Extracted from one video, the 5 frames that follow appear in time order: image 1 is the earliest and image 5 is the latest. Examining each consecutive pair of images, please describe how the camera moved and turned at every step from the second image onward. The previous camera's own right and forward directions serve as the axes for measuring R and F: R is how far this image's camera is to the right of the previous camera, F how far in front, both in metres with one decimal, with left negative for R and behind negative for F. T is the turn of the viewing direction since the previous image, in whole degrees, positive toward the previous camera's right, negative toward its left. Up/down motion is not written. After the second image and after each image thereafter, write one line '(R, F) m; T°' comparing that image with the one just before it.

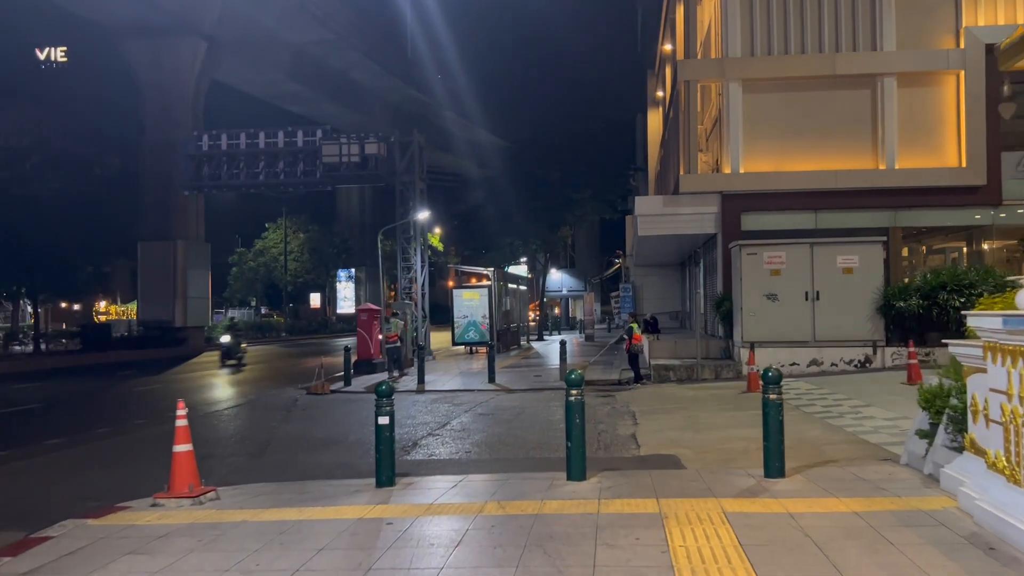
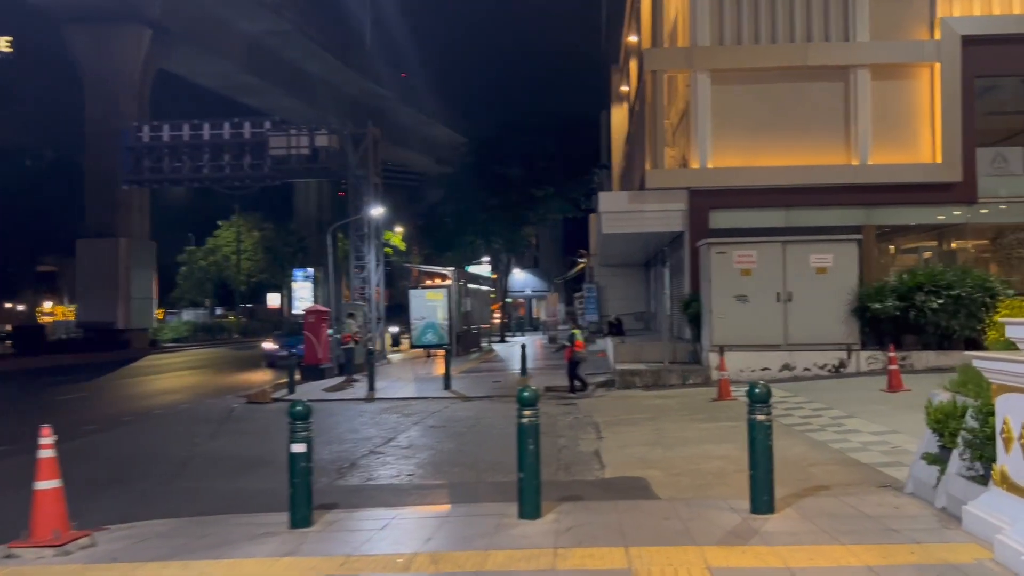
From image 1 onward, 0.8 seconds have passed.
(+0.2, +1.1) m; +2°
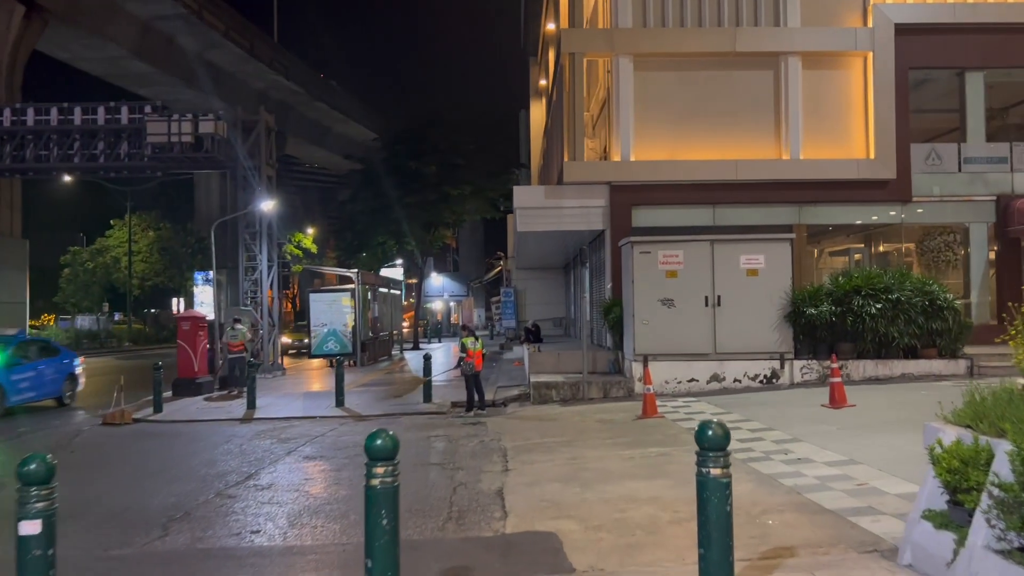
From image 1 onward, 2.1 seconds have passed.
(+0.4, +1.9) m; +5°
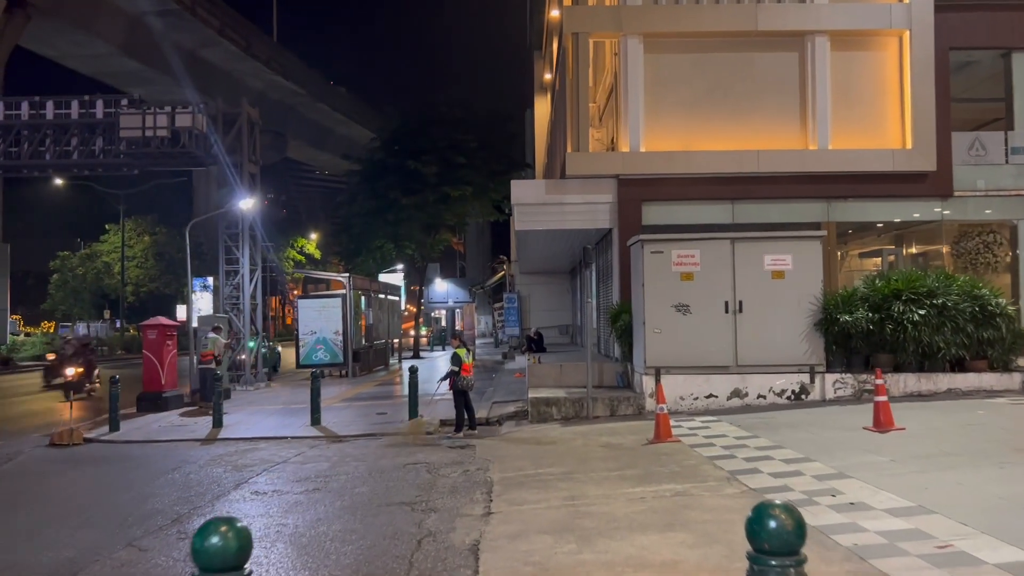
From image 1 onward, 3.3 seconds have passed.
(+0.2, +1.7) m; -1°
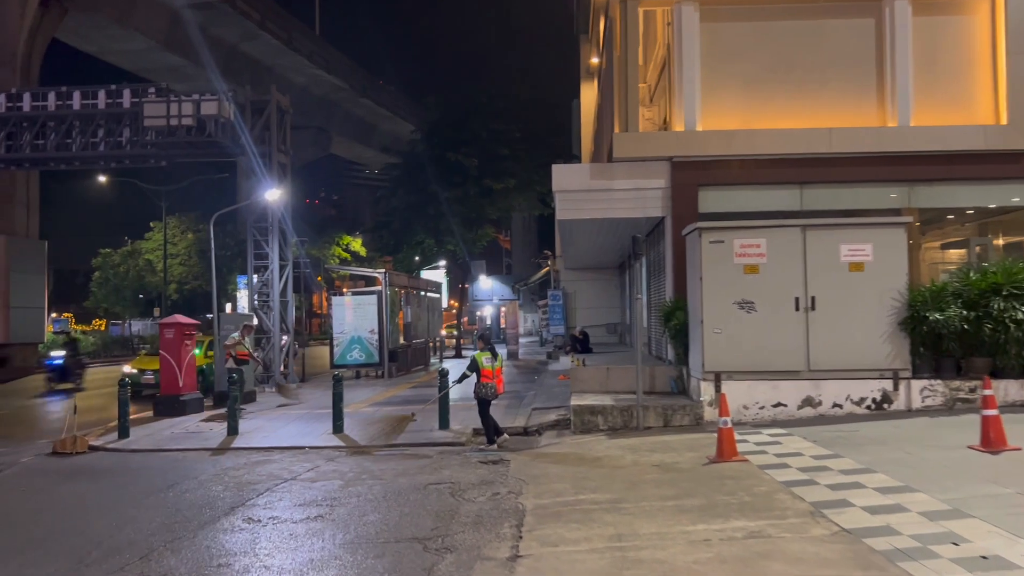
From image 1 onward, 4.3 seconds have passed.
(+0.1, +1.4) m; -3°
